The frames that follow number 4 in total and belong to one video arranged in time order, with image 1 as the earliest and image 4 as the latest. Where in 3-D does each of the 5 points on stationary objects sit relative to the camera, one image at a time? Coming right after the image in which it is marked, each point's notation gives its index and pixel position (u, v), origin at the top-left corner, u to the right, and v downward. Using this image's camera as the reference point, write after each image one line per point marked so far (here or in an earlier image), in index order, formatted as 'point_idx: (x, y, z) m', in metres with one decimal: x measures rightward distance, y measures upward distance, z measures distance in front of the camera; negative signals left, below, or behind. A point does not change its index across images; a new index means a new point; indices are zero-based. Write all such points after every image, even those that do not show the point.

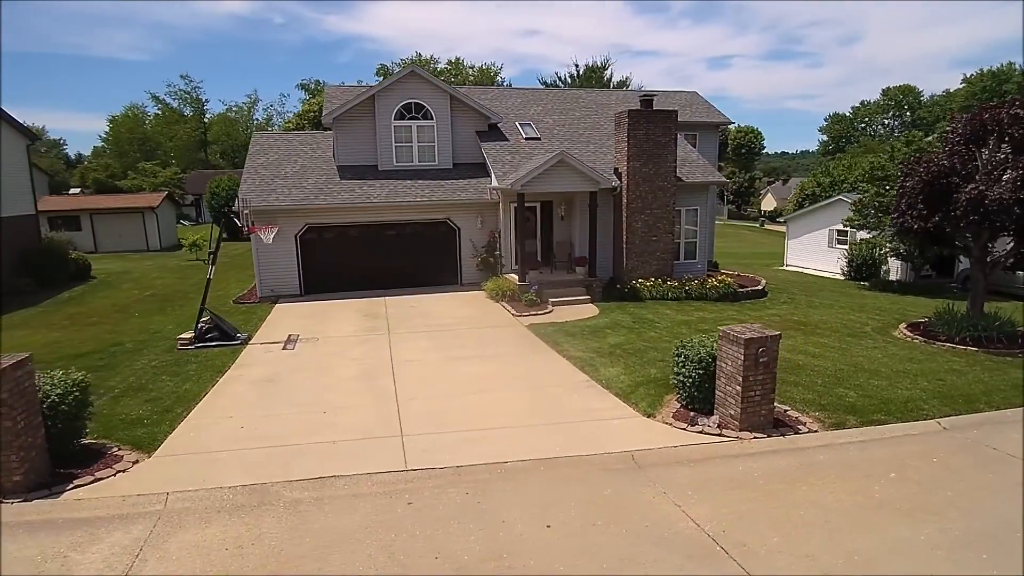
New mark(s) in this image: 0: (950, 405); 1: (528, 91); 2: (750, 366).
0: (+5.7, -1.5, +7.9) m
1: (+0.5, +6.0, +18.2) m
2: (+2.6, -0.9, +6.6) m
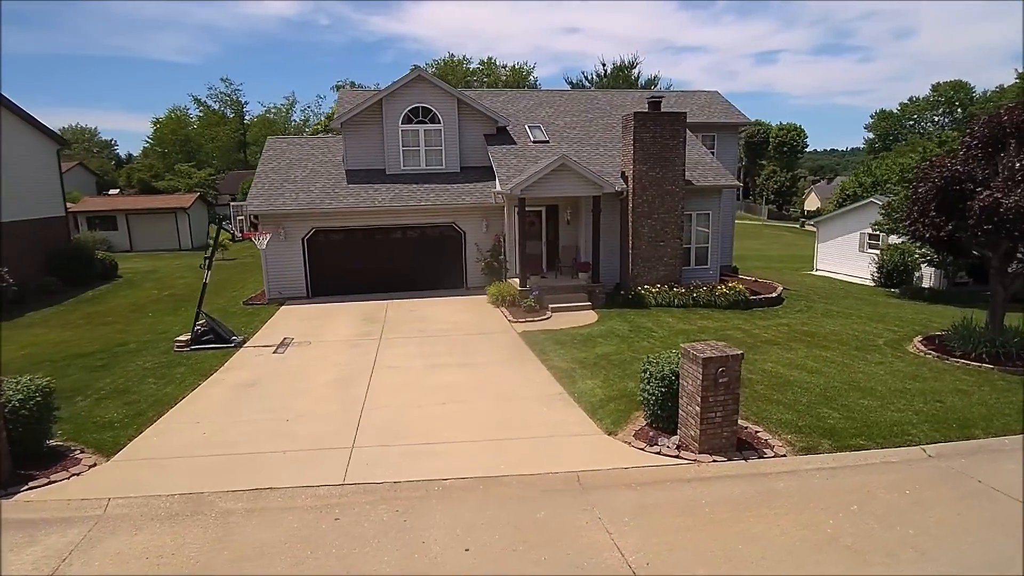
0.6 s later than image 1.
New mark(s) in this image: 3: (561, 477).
0: (+5.3, -1.7, +7.4) m
1: (+0.9, +5.9, +18.0) m
2: (+2.1, -1.0, +6.3) m
3: (+0.5, -1.9, +6.0) m
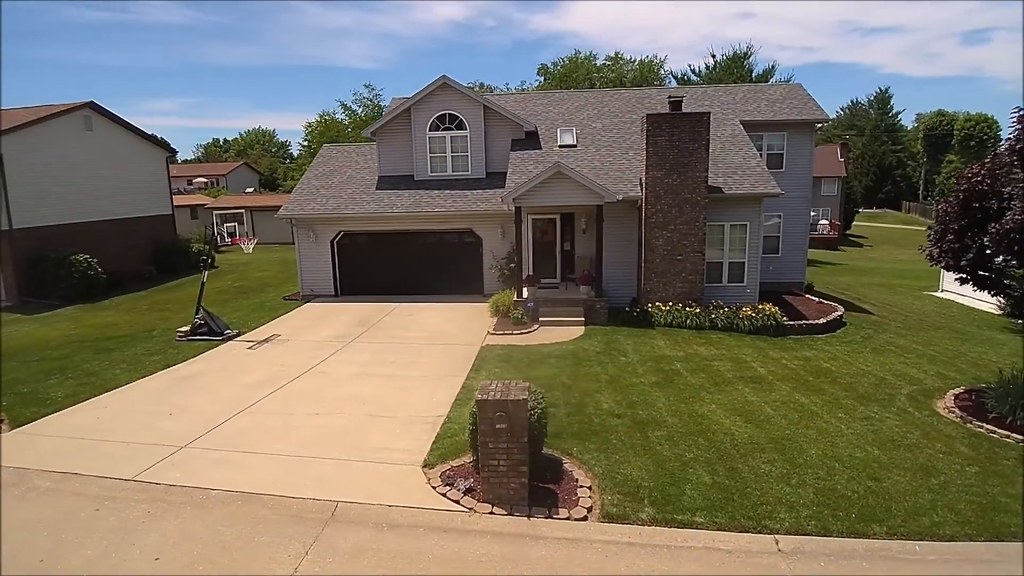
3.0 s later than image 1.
0: (+3.1, -2.2, +5.9) m
1: (+2.2, +5.6, +17.2) m
2: (-0.2, -1.4, +5.8) m
3: (-1.9, -2.1, +5.9) m
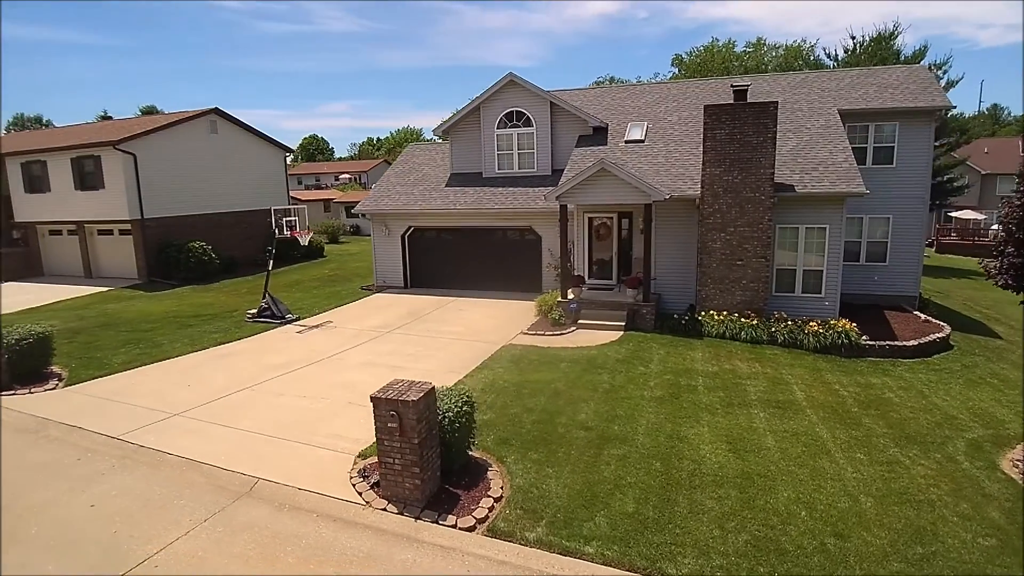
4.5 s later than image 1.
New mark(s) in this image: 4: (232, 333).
0: (+2.0, -2.4, +5.1) m
1: (+4.3, +5.5, +16.2) m
2: (-1.2, -1.4, +5.8) m
3: (-2.8, -2.1, +6.3) m
4: (-5.7, -0.9, +12.1) m
